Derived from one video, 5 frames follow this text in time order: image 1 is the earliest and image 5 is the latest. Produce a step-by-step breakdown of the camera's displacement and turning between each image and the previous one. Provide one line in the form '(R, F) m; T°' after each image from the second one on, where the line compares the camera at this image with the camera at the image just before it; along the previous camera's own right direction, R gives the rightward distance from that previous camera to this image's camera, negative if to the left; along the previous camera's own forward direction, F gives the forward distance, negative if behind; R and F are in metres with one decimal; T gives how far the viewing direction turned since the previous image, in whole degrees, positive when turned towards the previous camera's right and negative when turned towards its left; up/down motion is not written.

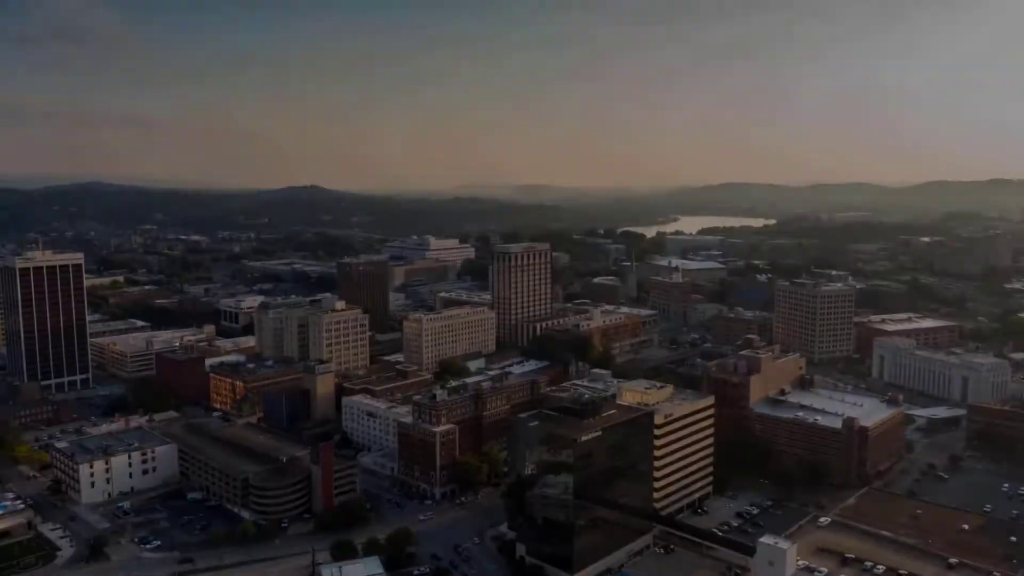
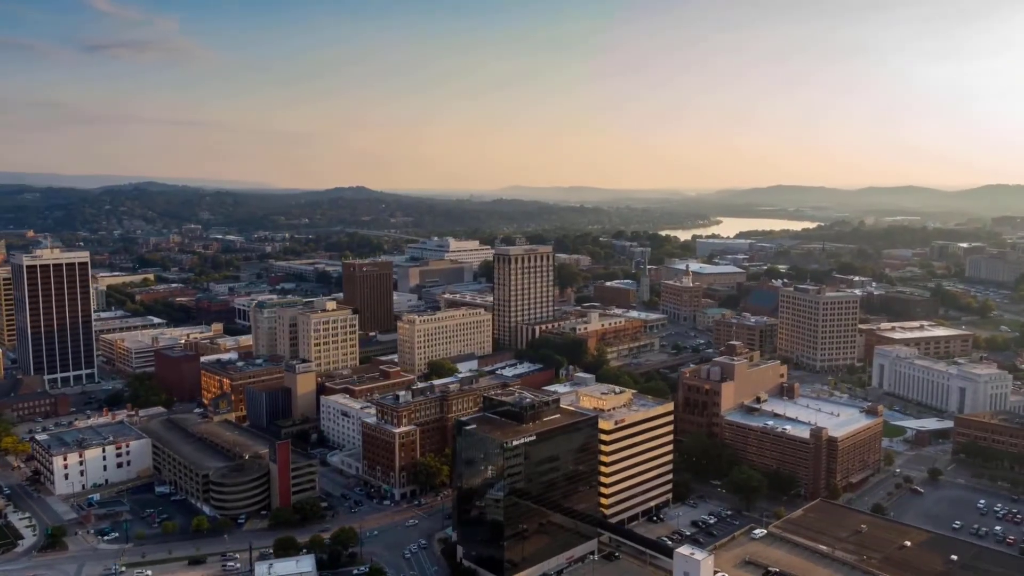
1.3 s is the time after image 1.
(+4.3, +0.2) m; -3°
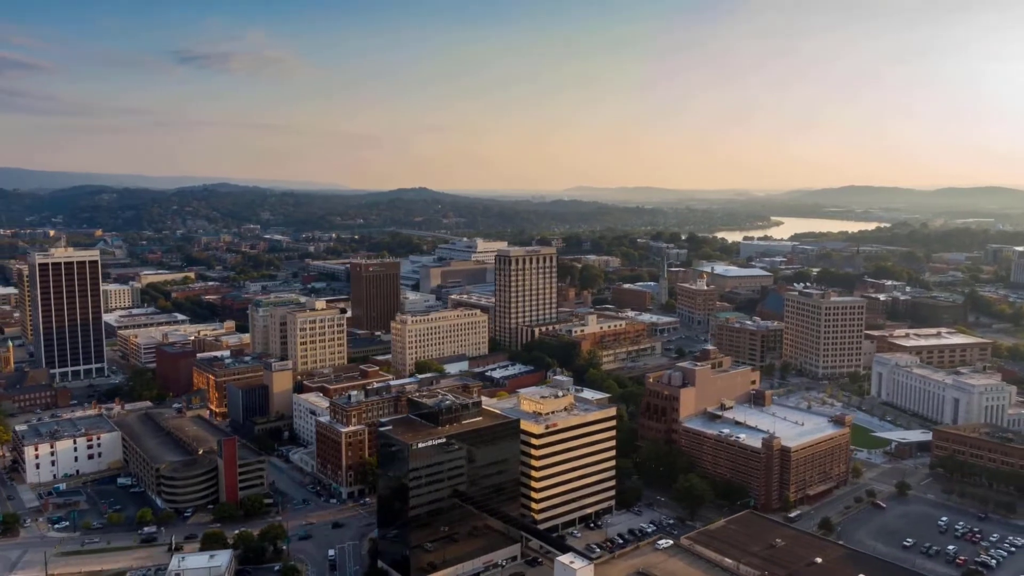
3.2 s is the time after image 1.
(+5.9, +0.4) m; -5°
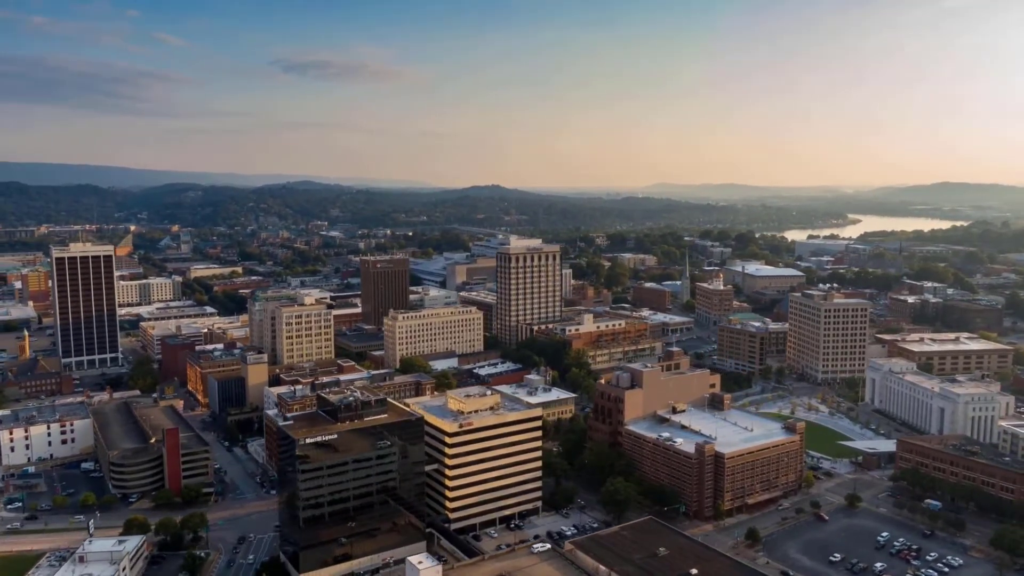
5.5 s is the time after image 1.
(+7.2, +0.6) m; -6°
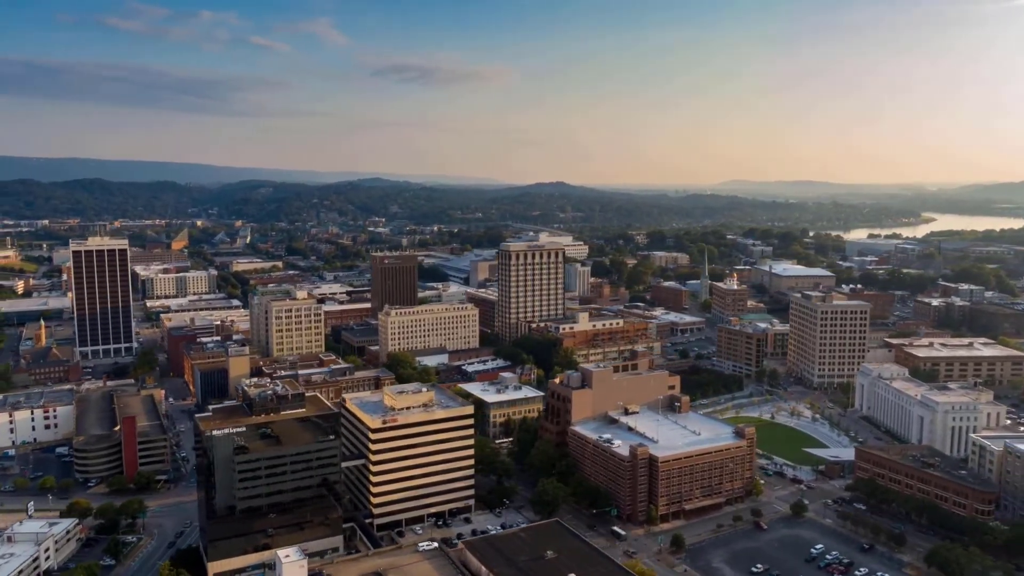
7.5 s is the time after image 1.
(+6.3, +0.5) m; -5°
